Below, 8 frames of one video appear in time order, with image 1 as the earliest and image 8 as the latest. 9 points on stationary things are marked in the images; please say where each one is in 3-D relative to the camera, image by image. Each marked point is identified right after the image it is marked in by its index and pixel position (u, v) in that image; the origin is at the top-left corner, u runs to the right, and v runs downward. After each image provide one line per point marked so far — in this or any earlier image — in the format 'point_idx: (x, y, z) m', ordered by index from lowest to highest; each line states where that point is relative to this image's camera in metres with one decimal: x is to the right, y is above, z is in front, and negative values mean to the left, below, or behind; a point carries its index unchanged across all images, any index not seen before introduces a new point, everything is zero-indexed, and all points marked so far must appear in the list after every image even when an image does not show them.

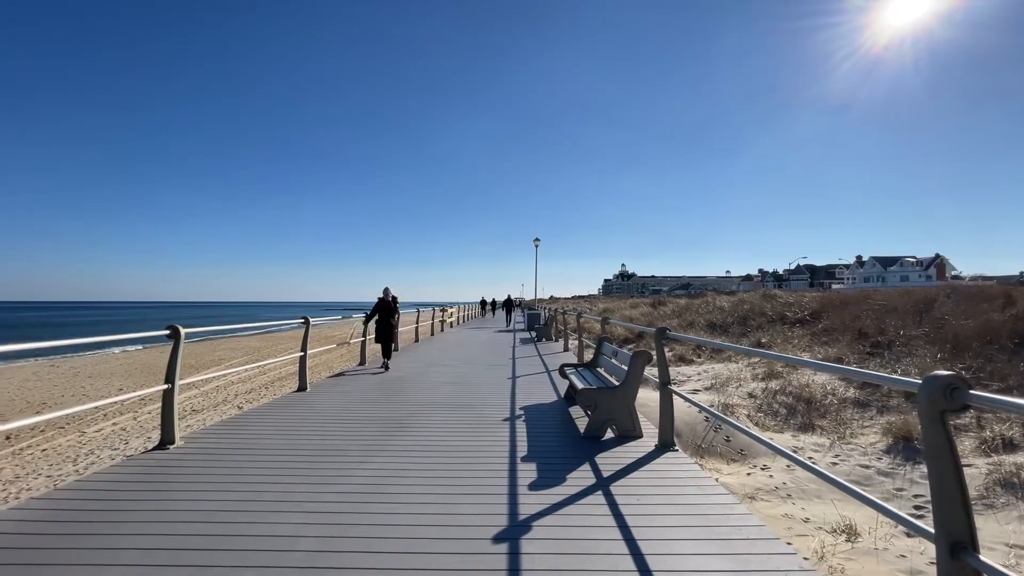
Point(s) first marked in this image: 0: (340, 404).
0: (-2.3, -1.6, +7.5) m
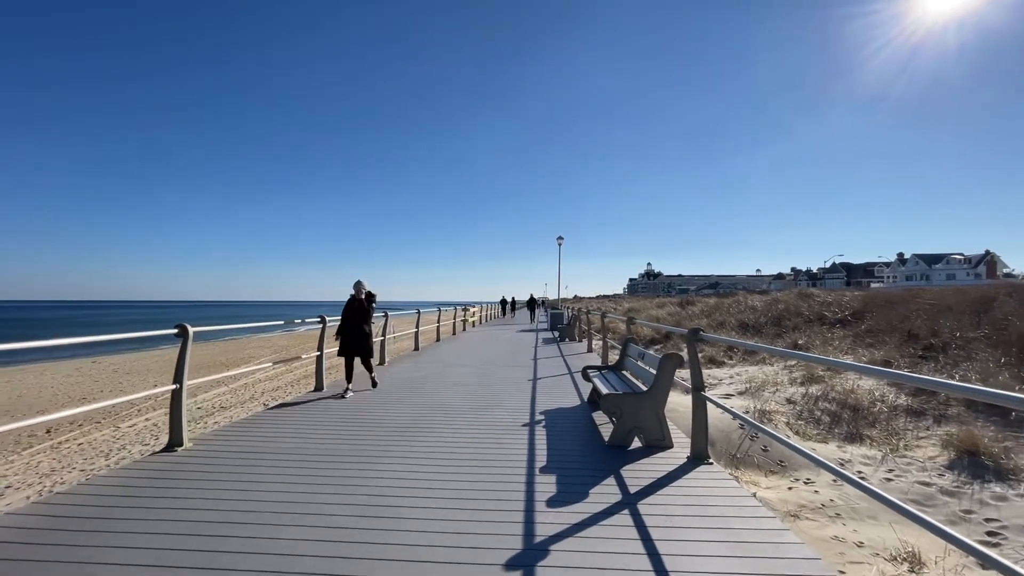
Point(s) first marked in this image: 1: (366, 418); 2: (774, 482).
0: (-2.0, -1.6, +7.3) m
1: (-1.7, -1.5, +6.5) m
2: (+2.3, -1.7, +4.8) m
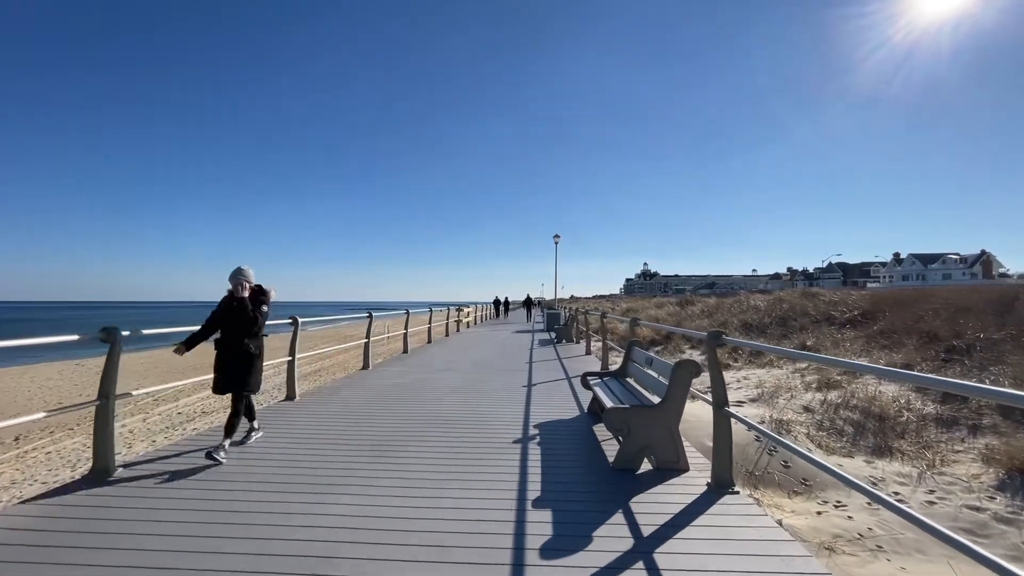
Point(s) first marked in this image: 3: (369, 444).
0: (-2.1, -1.5, +6.7) m
1: (-1.8, -1.5, +5.9) m
2: (+2.2, -1.7, +4.2) m
3: (-1.3, -1.5, +5.1) m
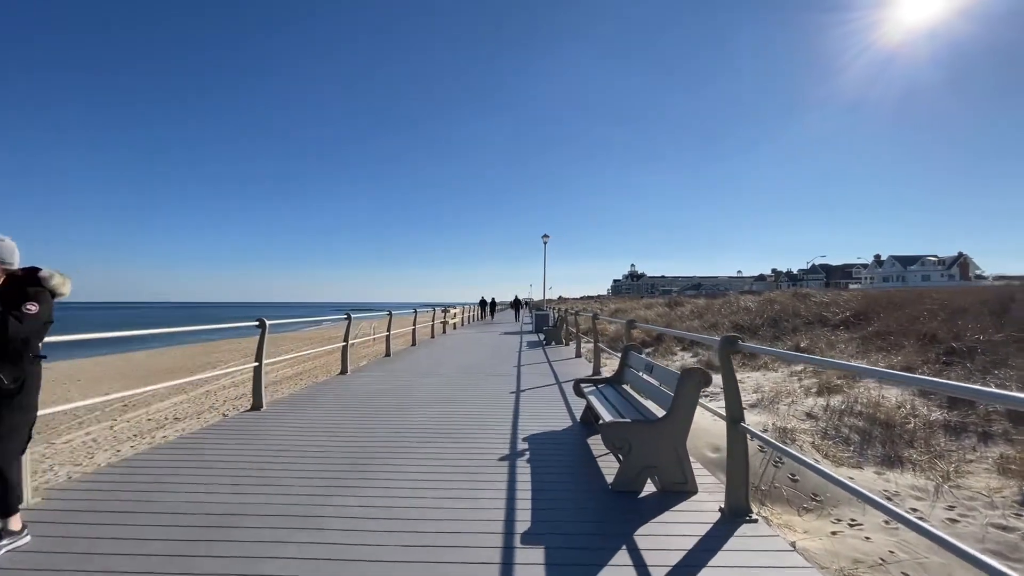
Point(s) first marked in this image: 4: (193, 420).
0: (-2.3, -1.5, +6.2) m
1: (-2.0, -1.5, +5.5) m
2: (+2.1, -1.7, +3.9) m
3: (-1.4, -1.5, +4.6) m
4: (-7.3, -3.0, +12.6) m
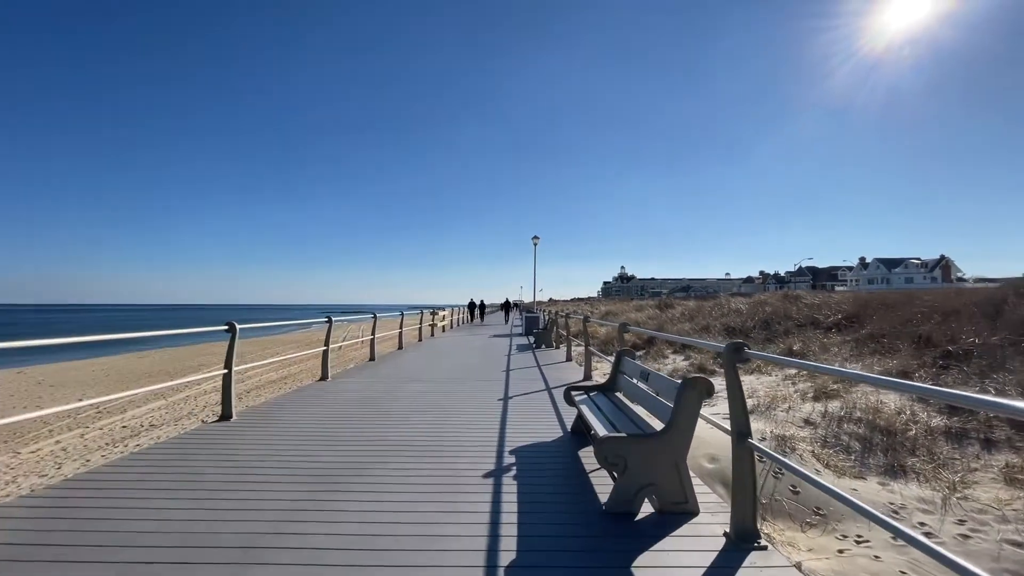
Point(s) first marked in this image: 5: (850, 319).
0: (-2.4, -1.6, +5.9) m
1: (-2.1, -1.5, +5.1) m
2: (+2.0, -1.7, +3.6) m
3: (-1.6, -1.5, +4.3) m
4: (-7.6, -3.1, +12.2) m
5: (+7.1, -0.7, +11.6) m
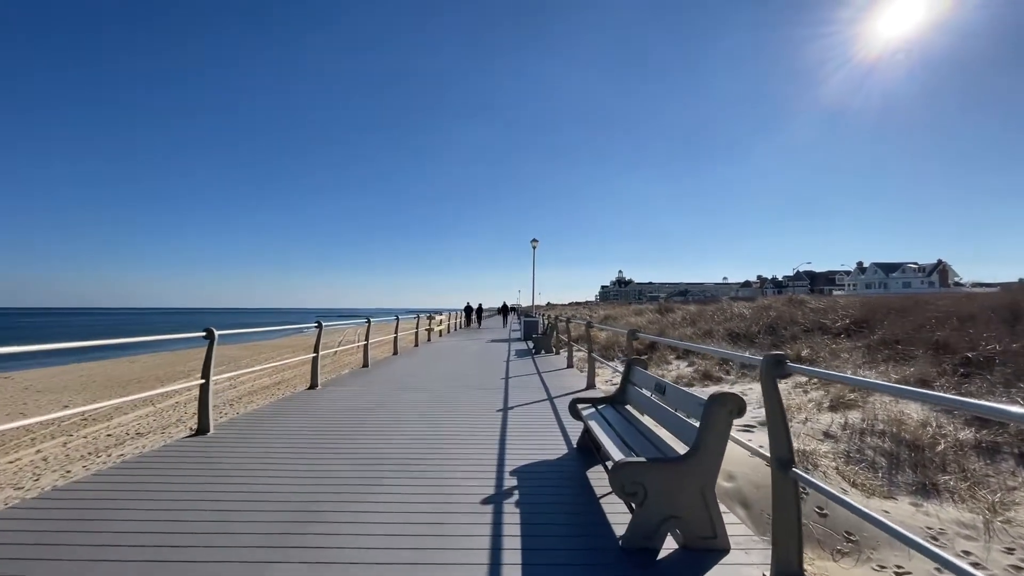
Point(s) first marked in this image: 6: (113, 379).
0: (-2.4, -1.6, +5.5) m
1: (-2.1, -1.6, +4.8) m
2: (+2.0, -1.7, +3.3) m
3: (-1.5, -1.5, +3.9) m
4: (-7.6, -3.2, +11.8) m
5: (+7.1, -0.7, +11.3) m
6: (-14.4, -3.3, +19.8) m
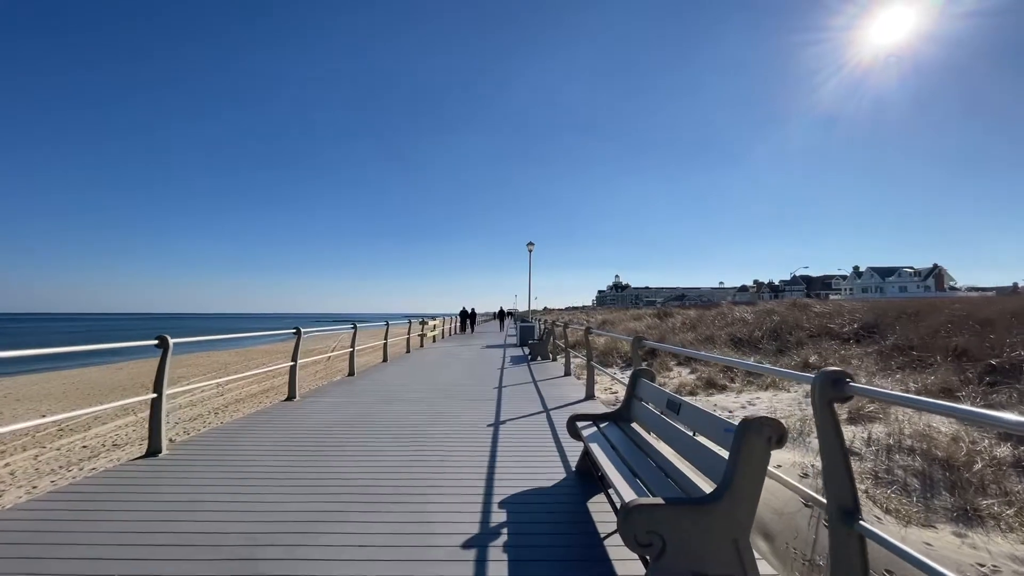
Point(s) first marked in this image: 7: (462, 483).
0: (-2.5, -1.6, +5.0) m
1: (-2.2, -1.6, +4.3) m
2: (+2.0, -1.7, +2.8) m
3: (-1.6, -1.5, +3.4) m
4: (-7.7, -3.2, +11.2) m
5: (+7.0, -0.8, +10.8) m
6: (-14.6, -3.4, +19.2) m
7: (-0.4, -1.5, +4.0) m
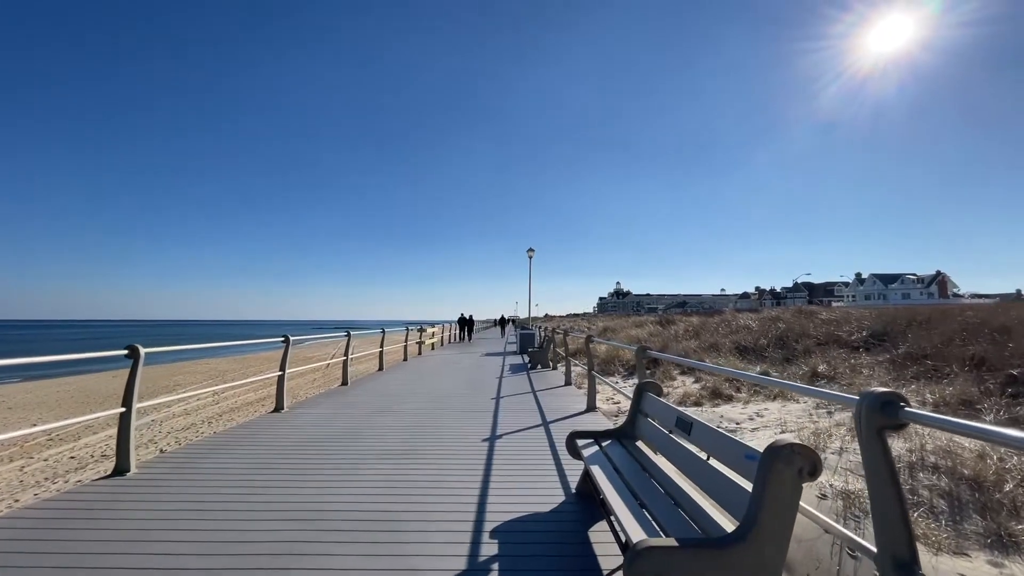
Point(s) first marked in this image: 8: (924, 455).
0: (-2.5, -1.7, +4.7) m
1: (-2.2, -1.6, +4.0) m
2: (+1.9, -1.7, +2.5) m
3: (-1.6, -1.6, +3.1) m
4: (-7.7, -3.4, +10.9) m
5: (+7.0, -0.9, +10.5) m
6: (-14.6, -3.7, +18.9) m
7: (-0.4, -1.5, +3.7) m
8: (+3.5, -1.4, +4.8) m
